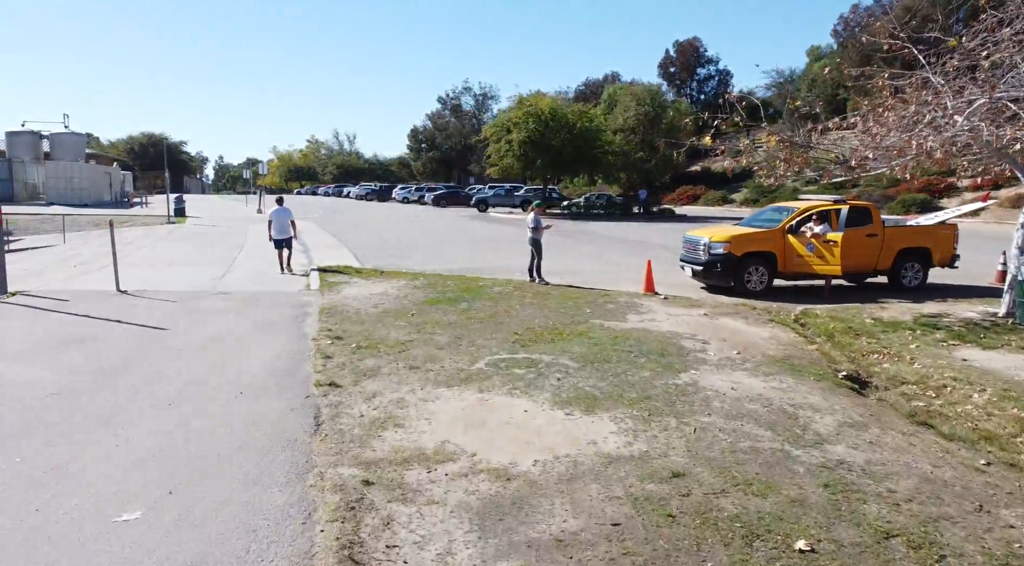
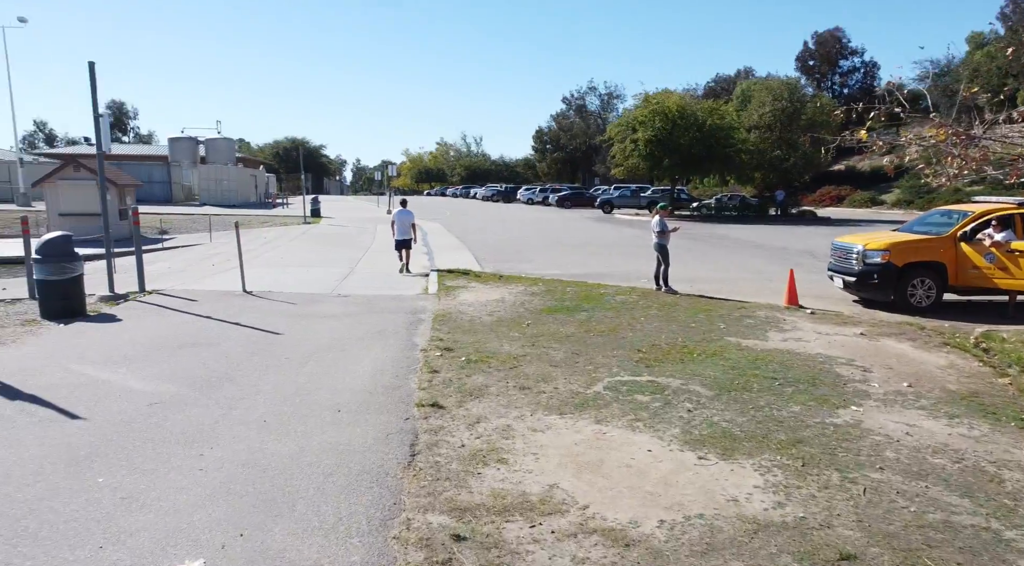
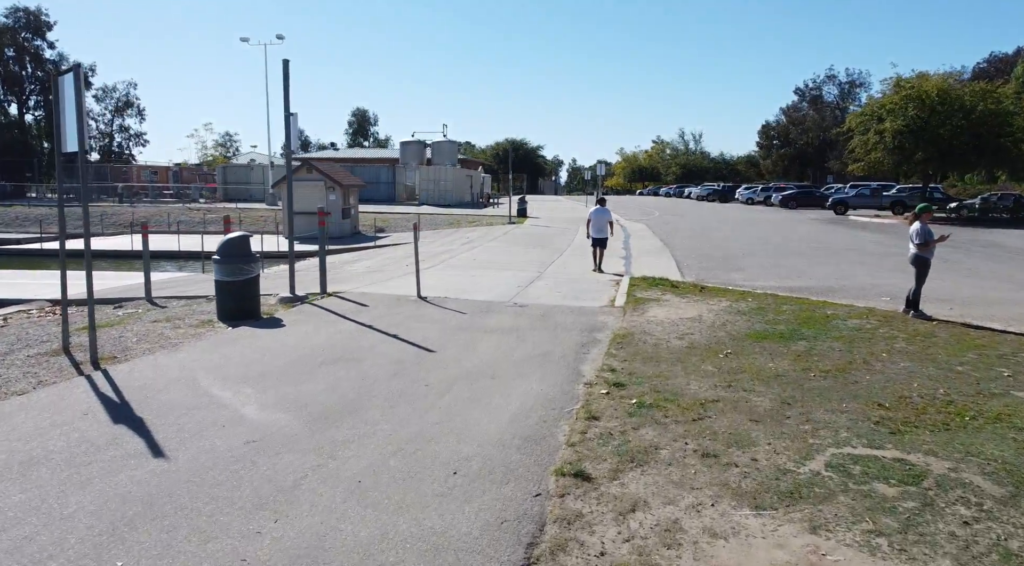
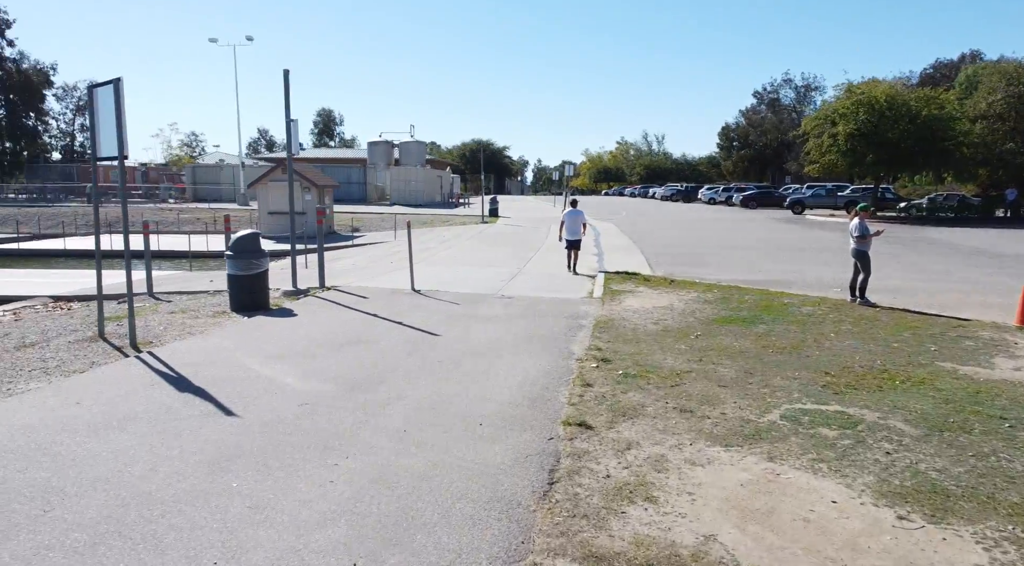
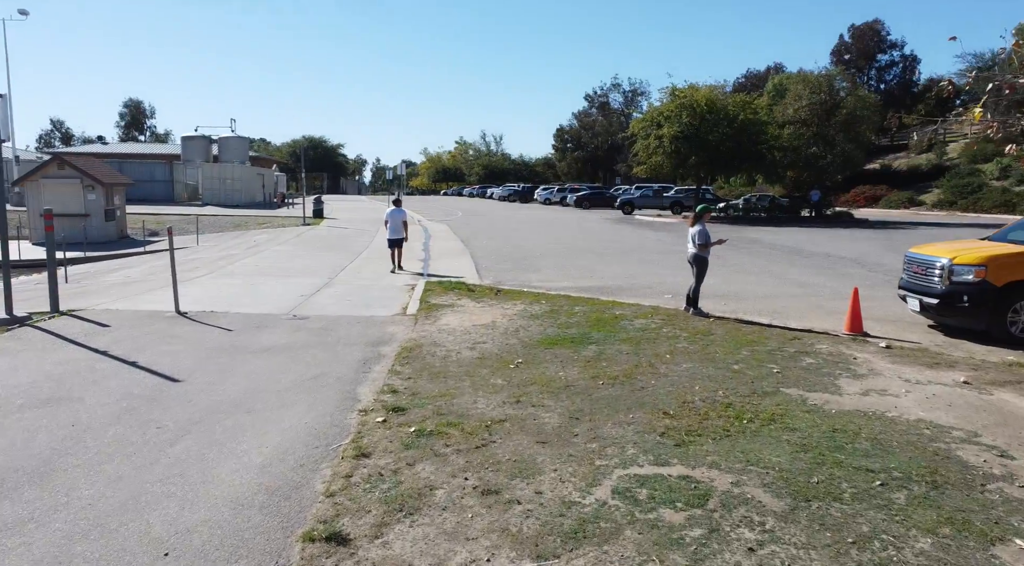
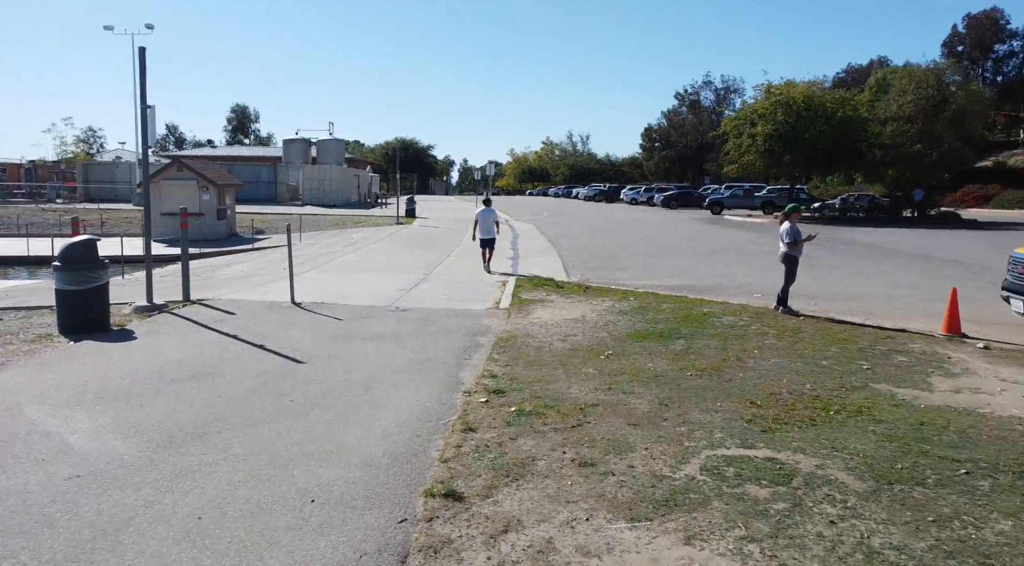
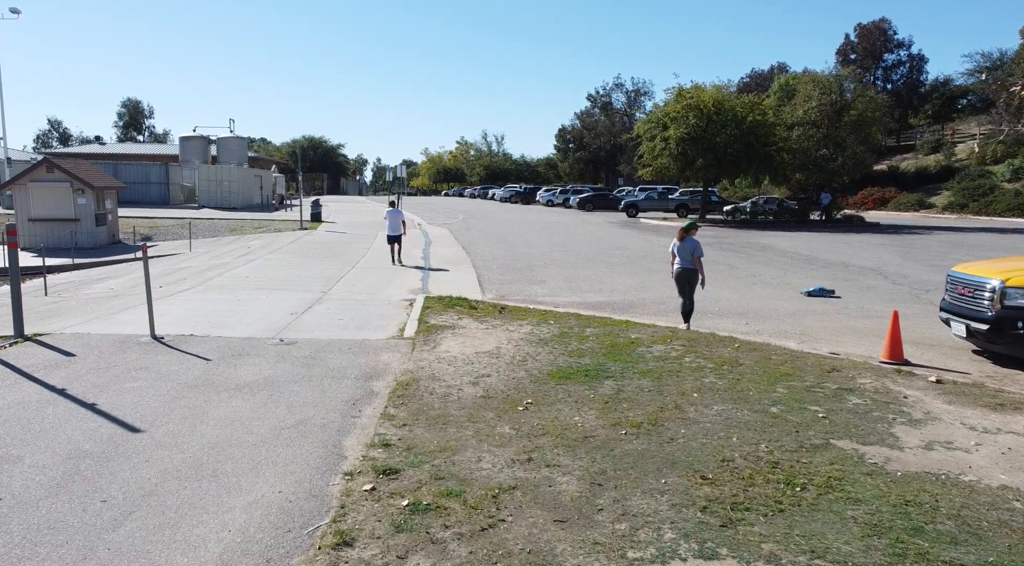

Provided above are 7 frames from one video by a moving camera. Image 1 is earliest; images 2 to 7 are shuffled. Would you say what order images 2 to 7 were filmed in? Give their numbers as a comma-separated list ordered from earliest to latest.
2, 4, 3, 6, 5, 7
